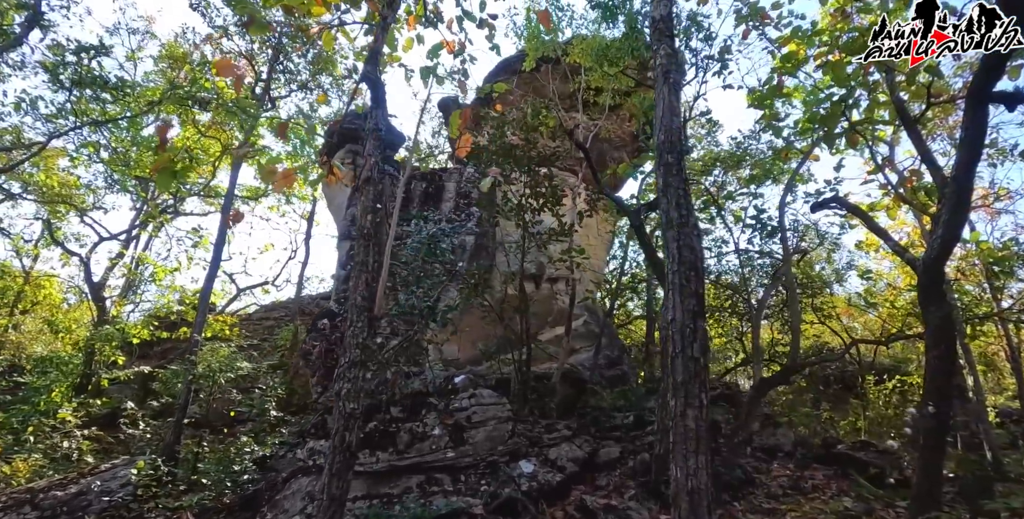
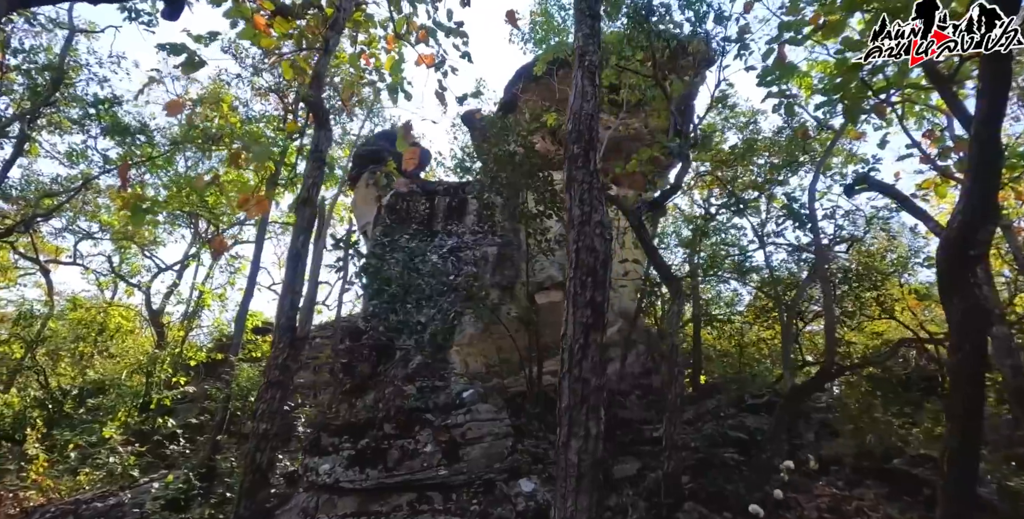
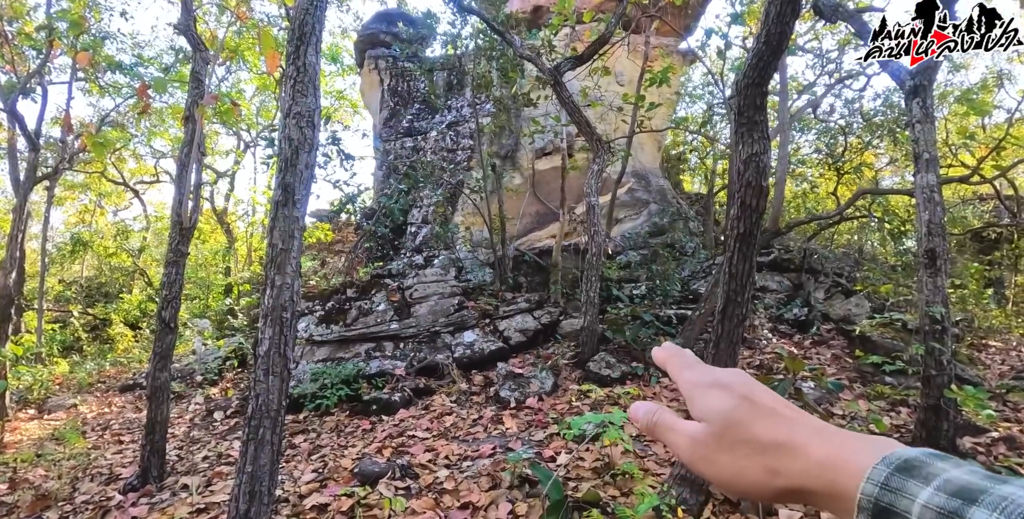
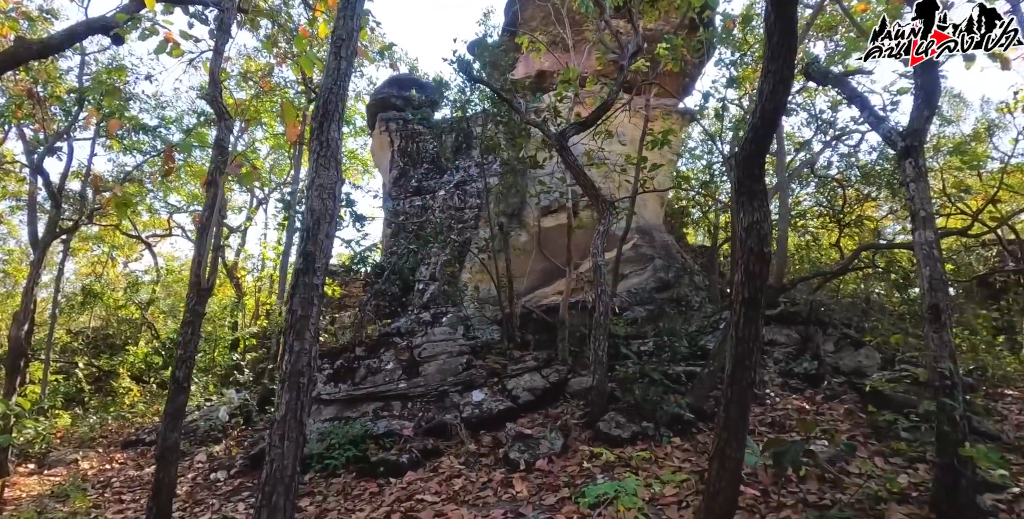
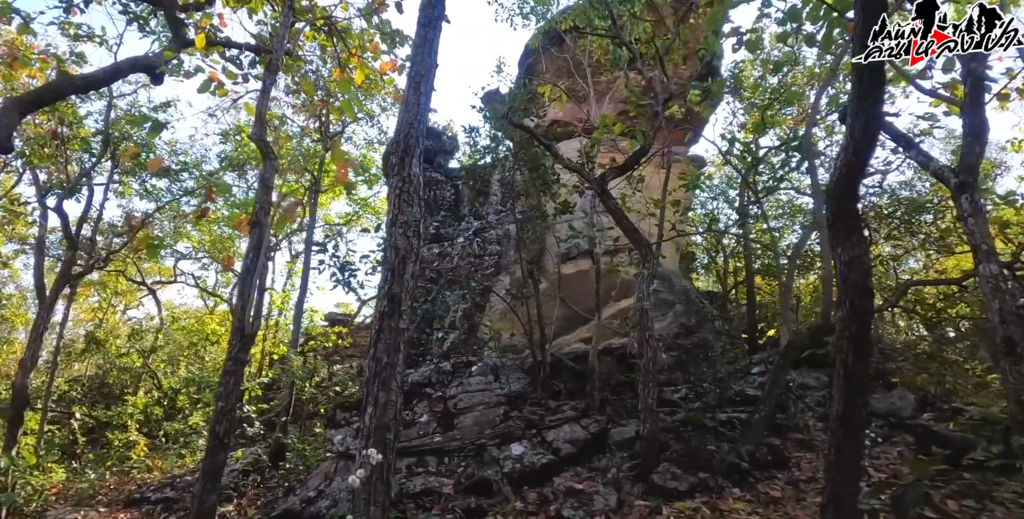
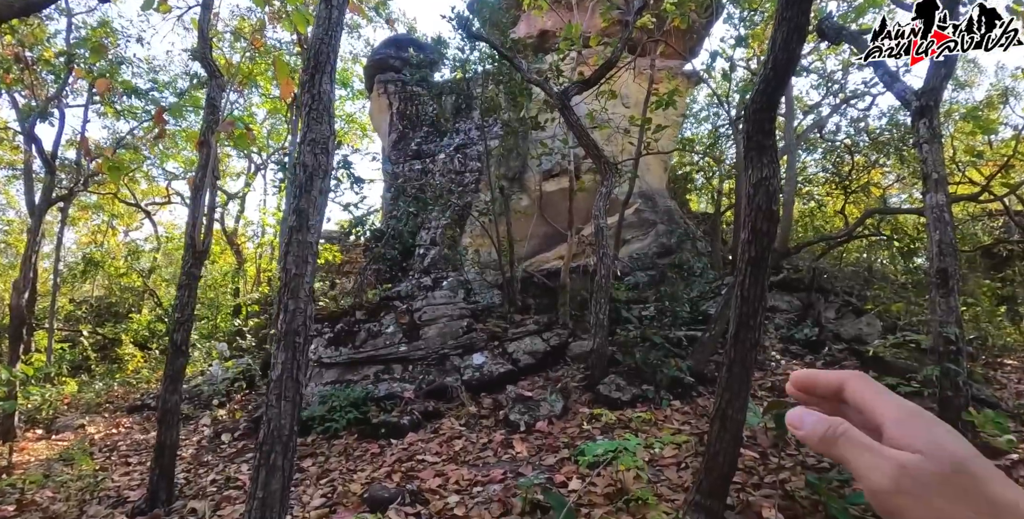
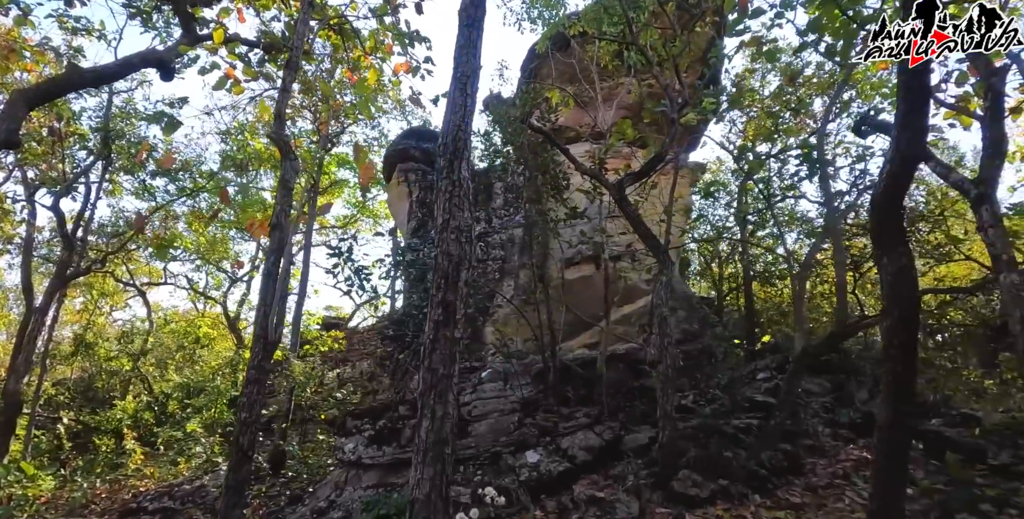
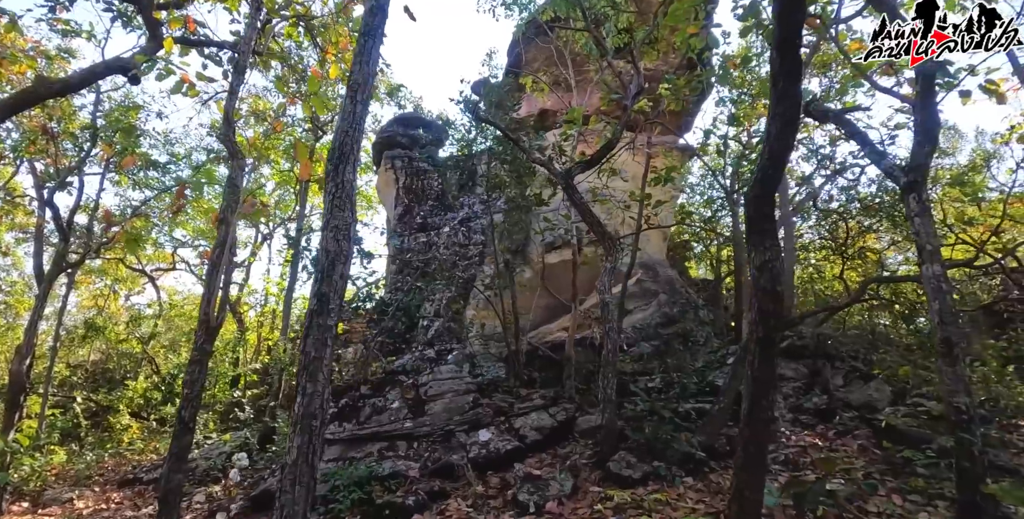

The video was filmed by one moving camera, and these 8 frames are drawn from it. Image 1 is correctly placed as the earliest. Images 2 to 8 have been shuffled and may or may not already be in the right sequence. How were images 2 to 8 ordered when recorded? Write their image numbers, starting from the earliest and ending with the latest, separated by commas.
2, 7, 5, 8, 4, 6, 3
